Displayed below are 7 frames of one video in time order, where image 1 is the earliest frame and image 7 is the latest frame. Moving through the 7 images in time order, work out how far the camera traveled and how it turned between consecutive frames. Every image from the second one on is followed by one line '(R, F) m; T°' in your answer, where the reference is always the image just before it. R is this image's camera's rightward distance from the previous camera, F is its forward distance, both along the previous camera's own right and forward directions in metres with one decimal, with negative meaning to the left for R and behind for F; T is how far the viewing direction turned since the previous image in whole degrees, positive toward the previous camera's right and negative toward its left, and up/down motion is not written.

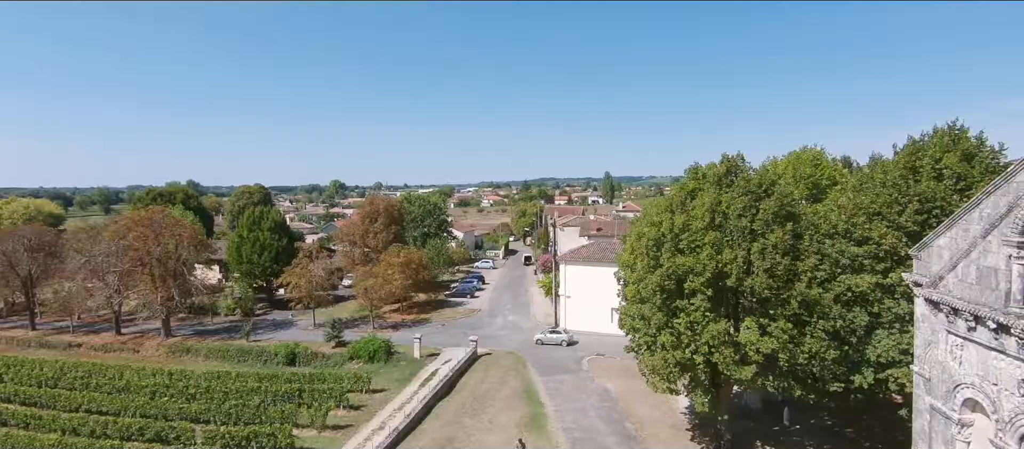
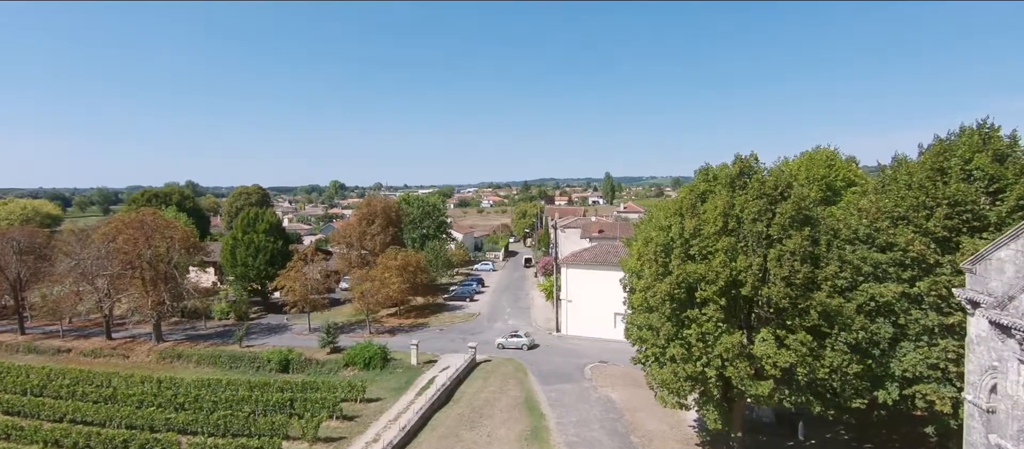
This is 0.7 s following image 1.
(0.0, +0.8) m; 0°
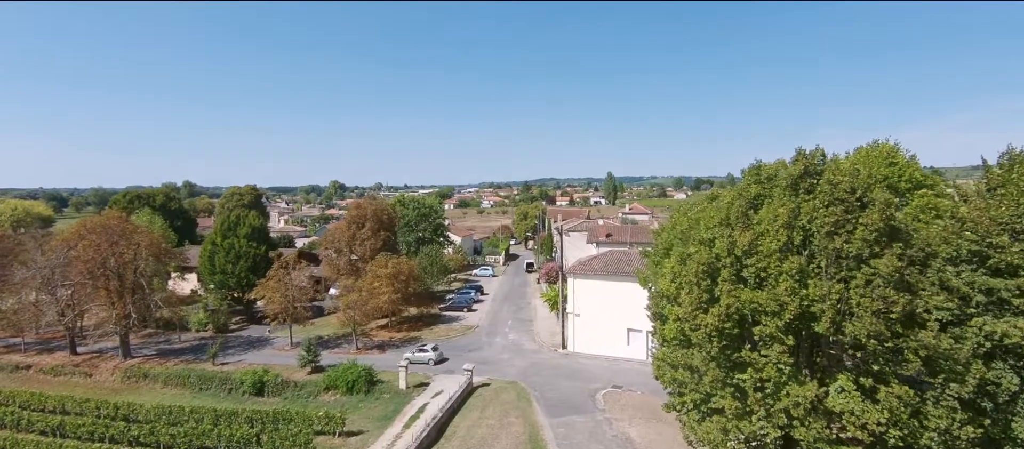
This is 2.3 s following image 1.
(0.0, +2.7) m; 0°
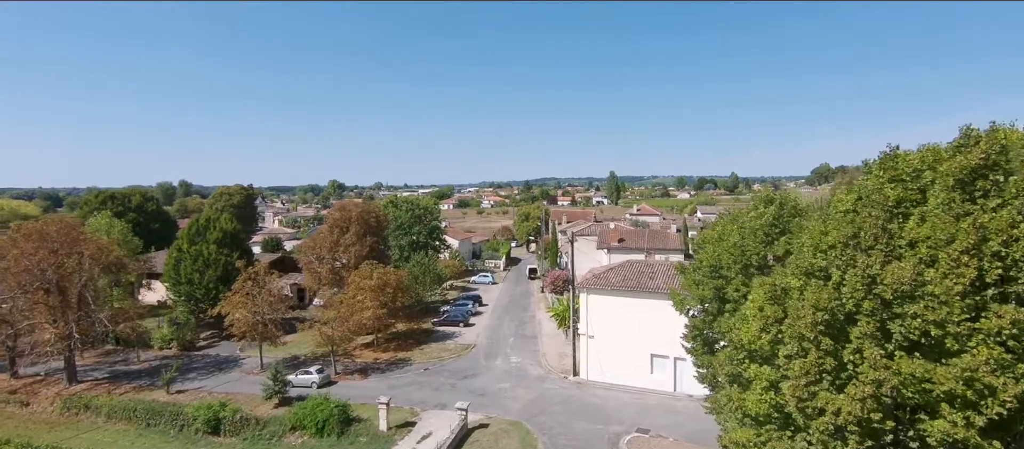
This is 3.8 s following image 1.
(-0.1, +3.6) m; 0°
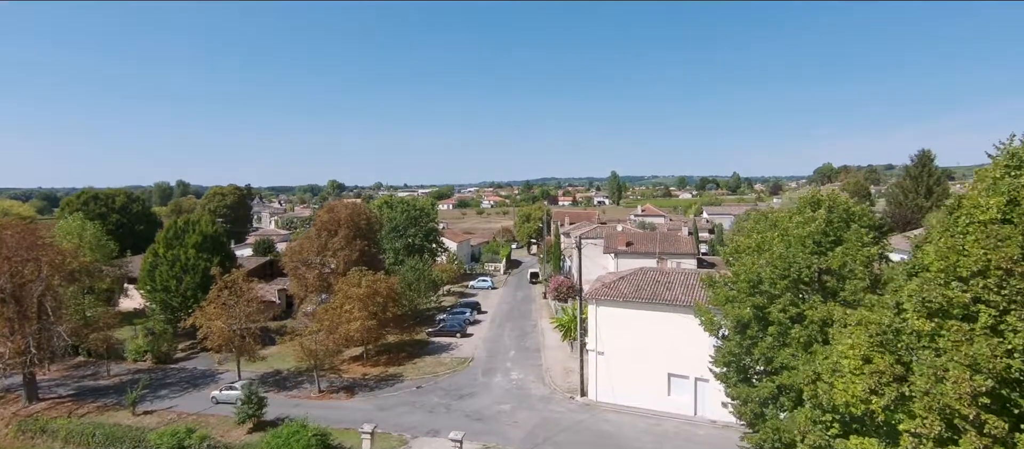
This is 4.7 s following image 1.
(0.0, +2.1) m; 0°
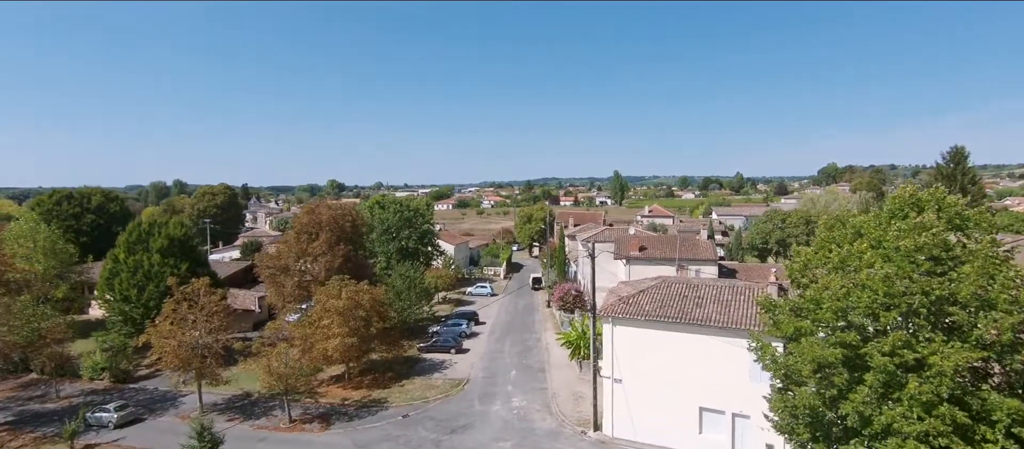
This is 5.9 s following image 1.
(0.0, +2.9) m; 0°
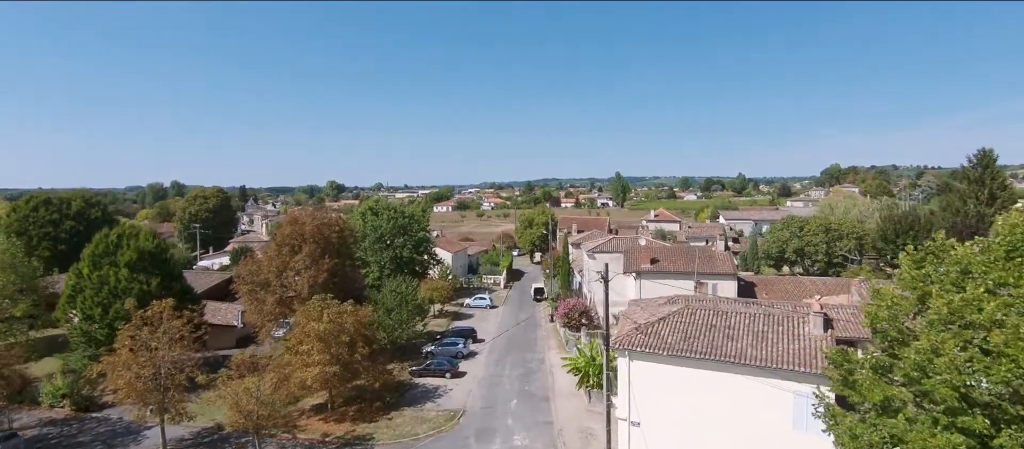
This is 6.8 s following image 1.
(0.0, +2.2) m; 0°
